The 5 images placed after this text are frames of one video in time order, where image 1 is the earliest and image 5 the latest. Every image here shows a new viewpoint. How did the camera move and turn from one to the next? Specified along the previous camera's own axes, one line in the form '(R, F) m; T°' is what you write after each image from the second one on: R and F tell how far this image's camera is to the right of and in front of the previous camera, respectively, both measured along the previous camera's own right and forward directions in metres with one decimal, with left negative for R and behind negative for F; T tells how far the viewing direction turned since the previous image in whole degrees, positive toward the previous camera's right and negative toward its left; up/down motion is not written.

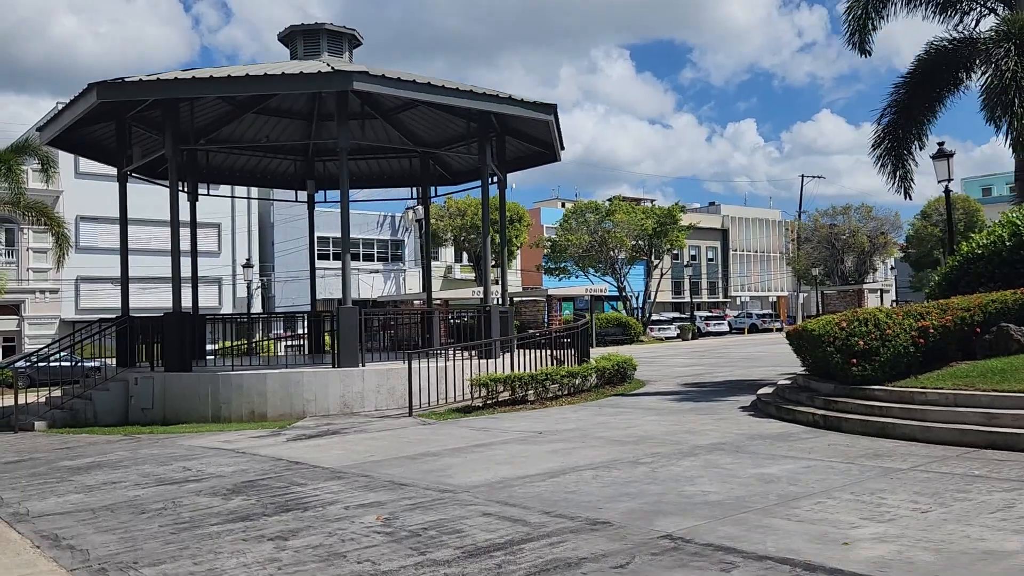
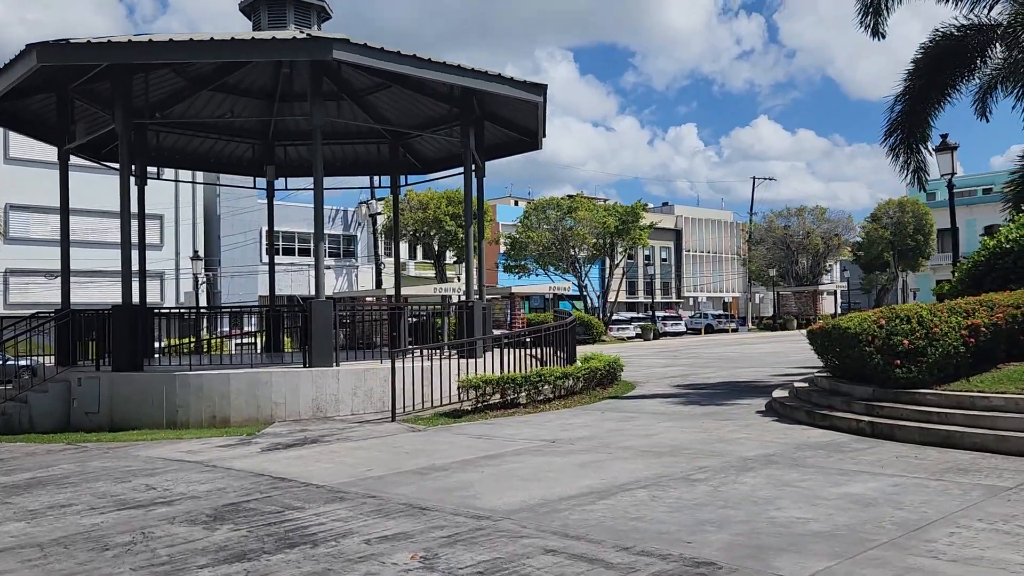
(-0.7, +1.1) m; +4°
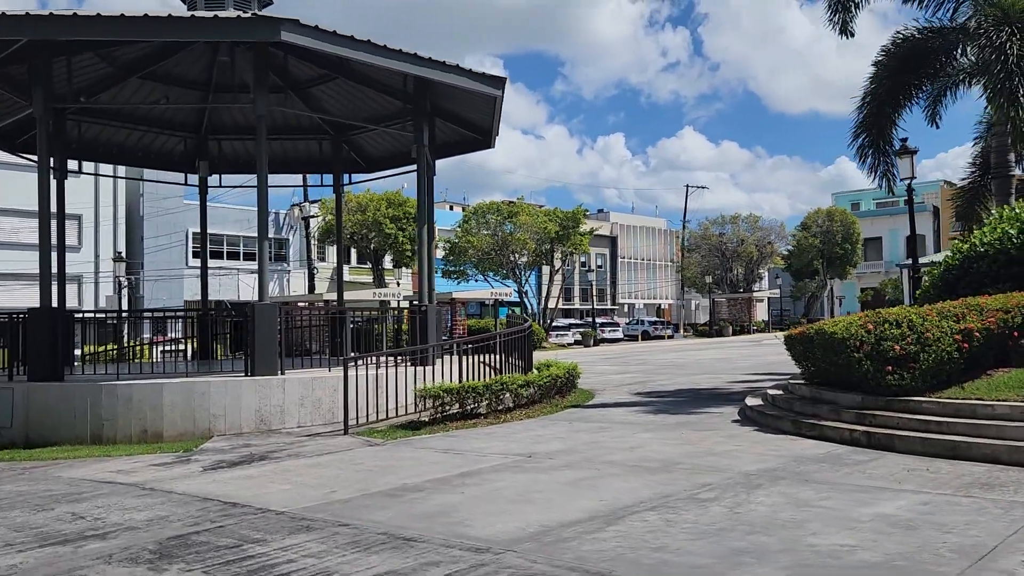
(-0.4, +0.7) m; +5°
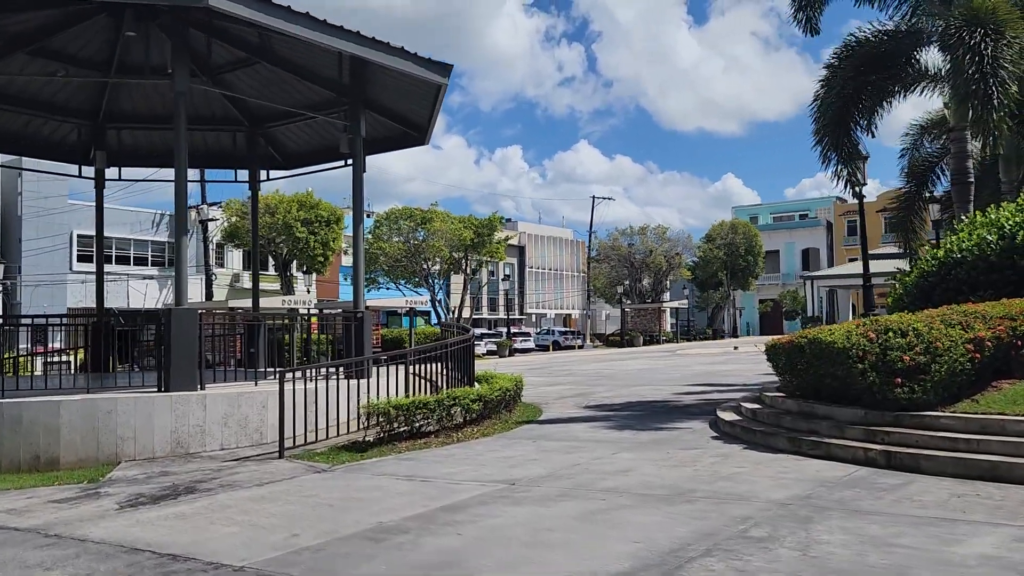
(-0.7, +1.1) m; +7°
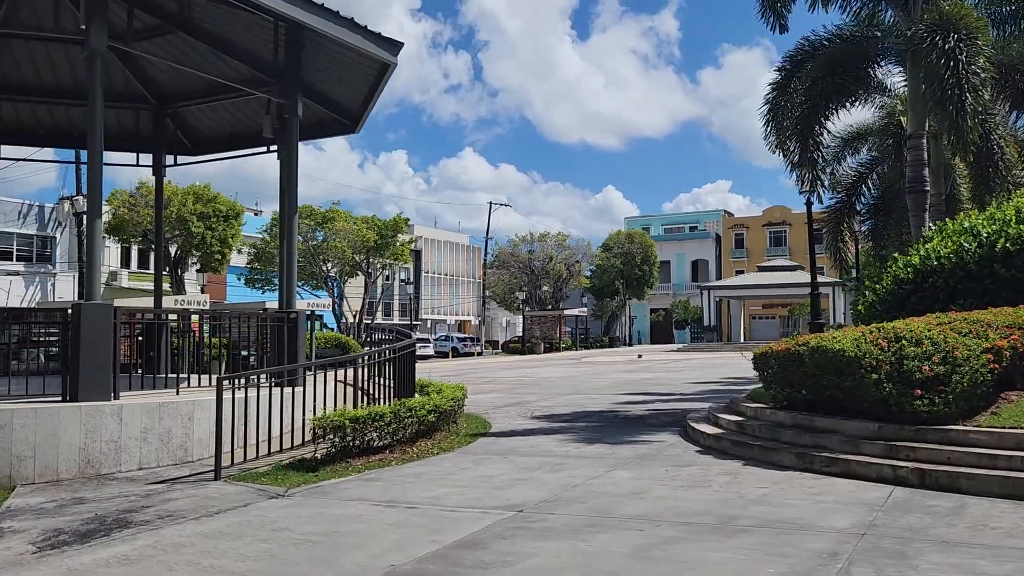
(-0.9, +1.0) m; +8°
